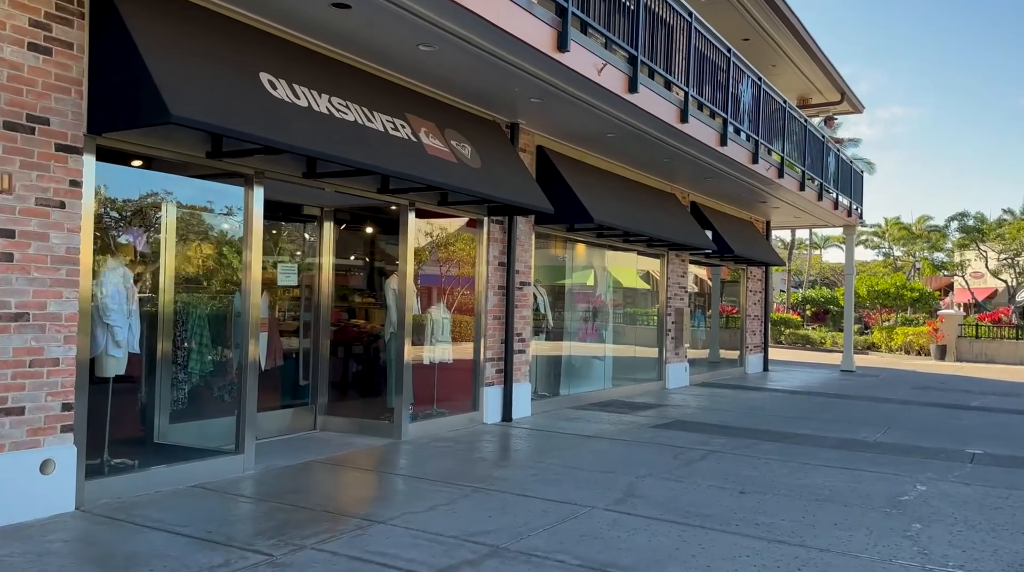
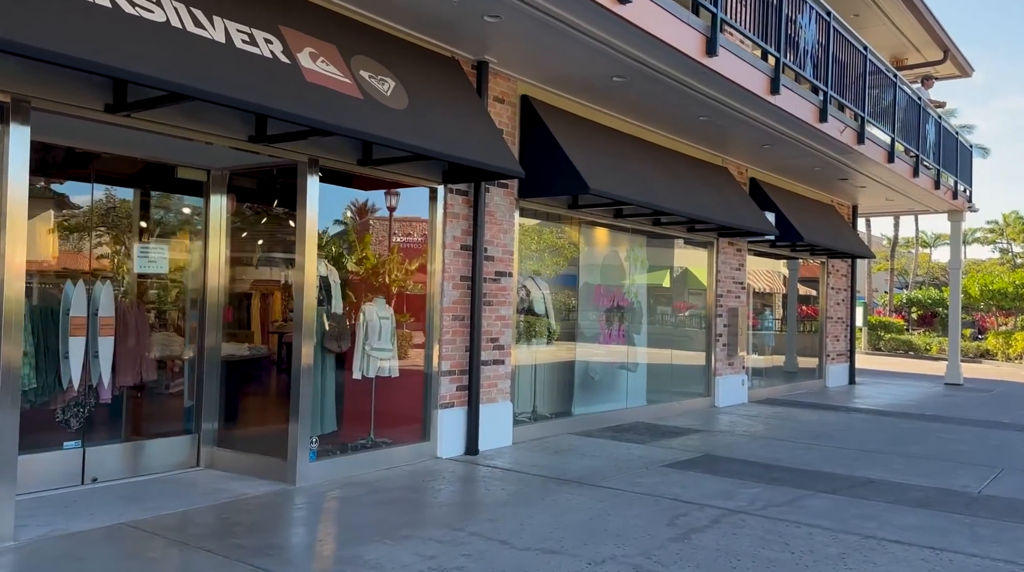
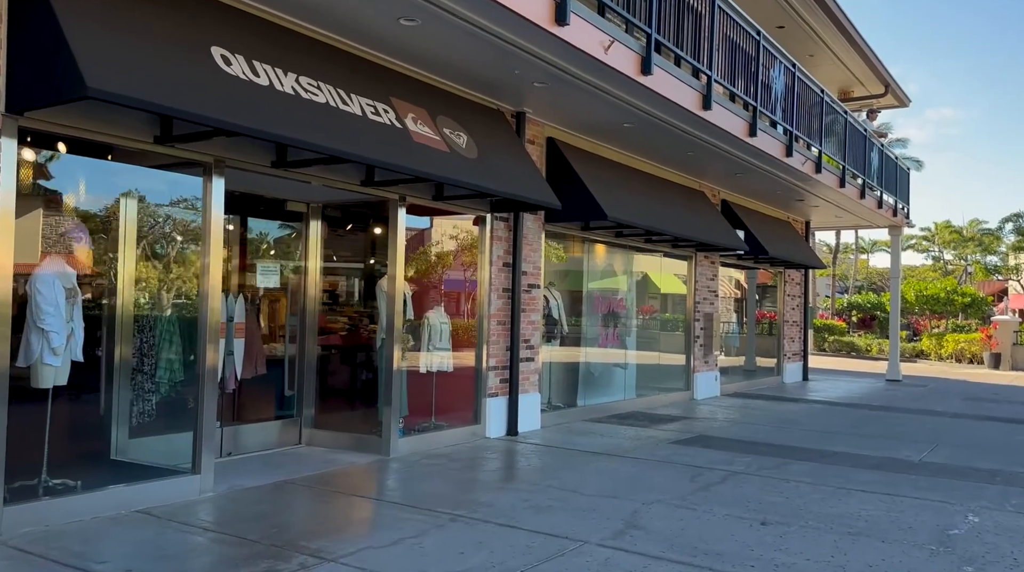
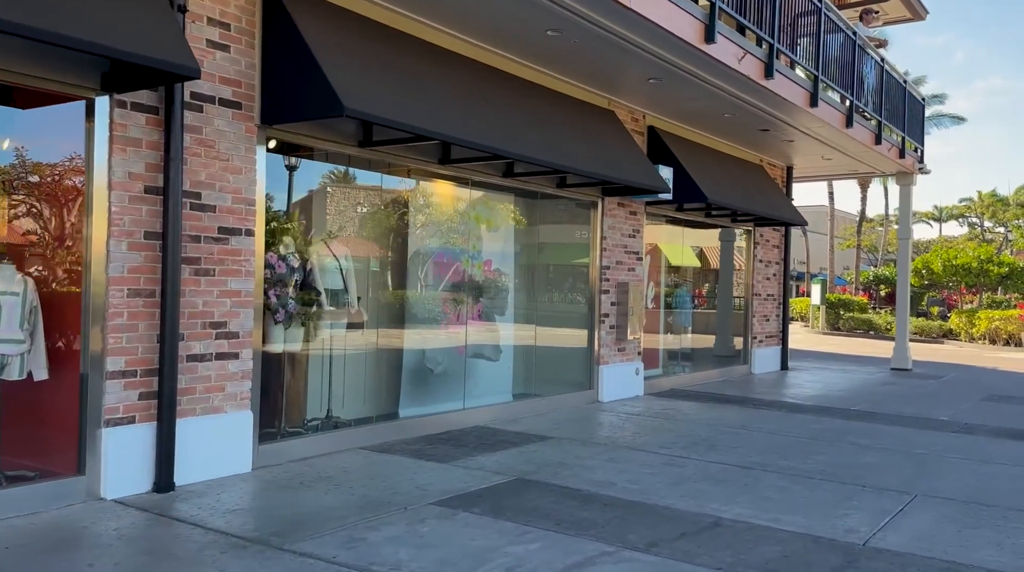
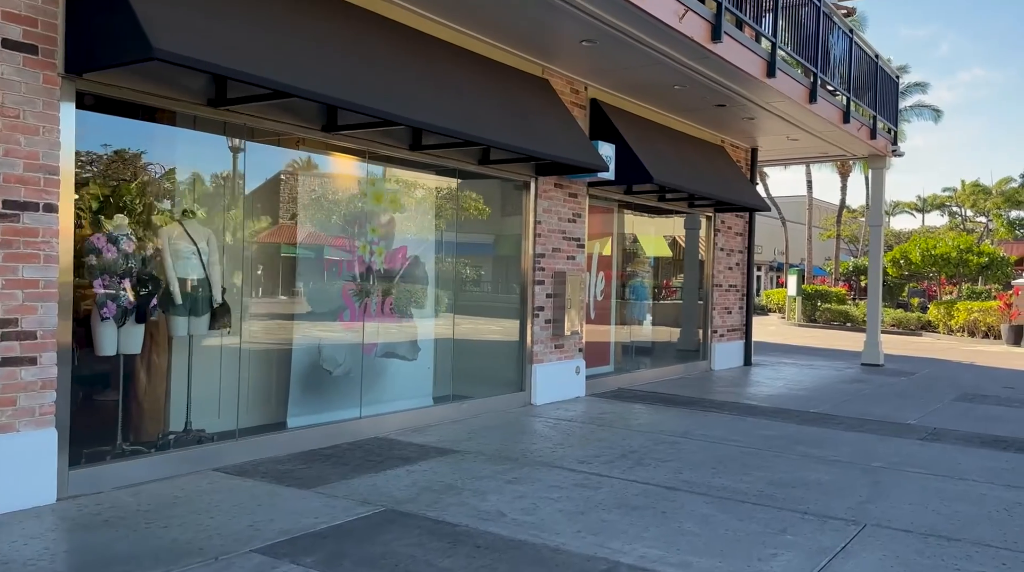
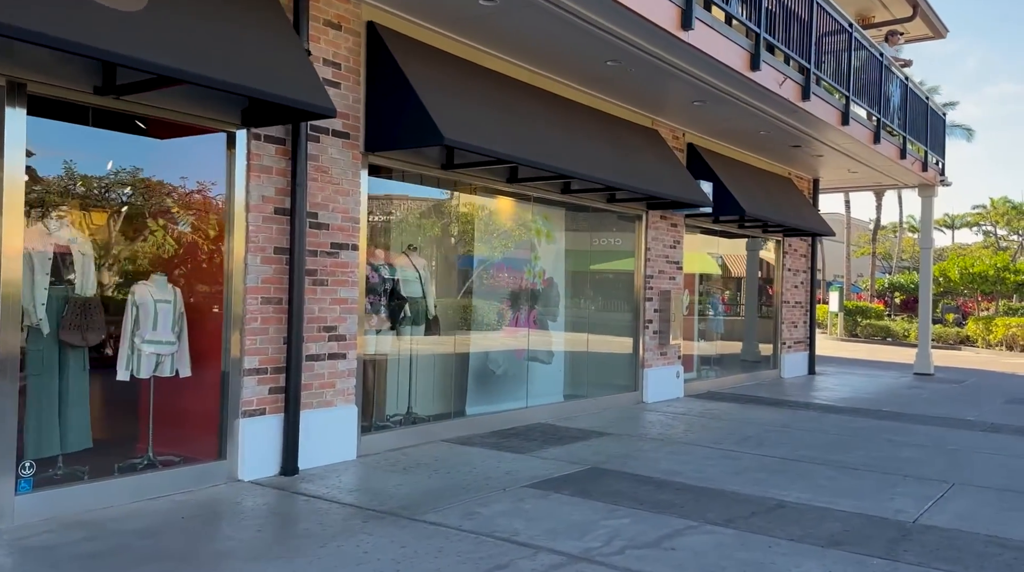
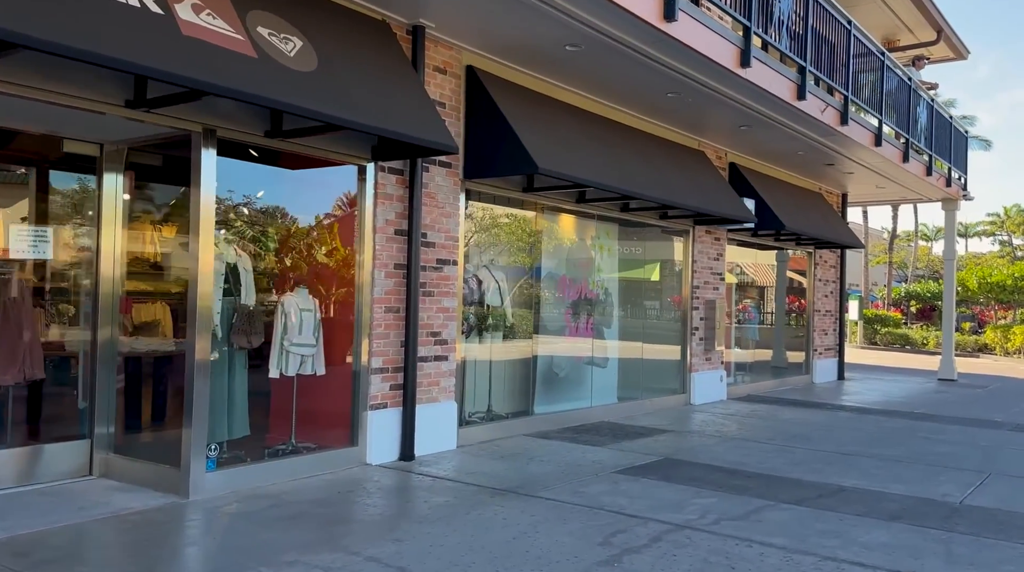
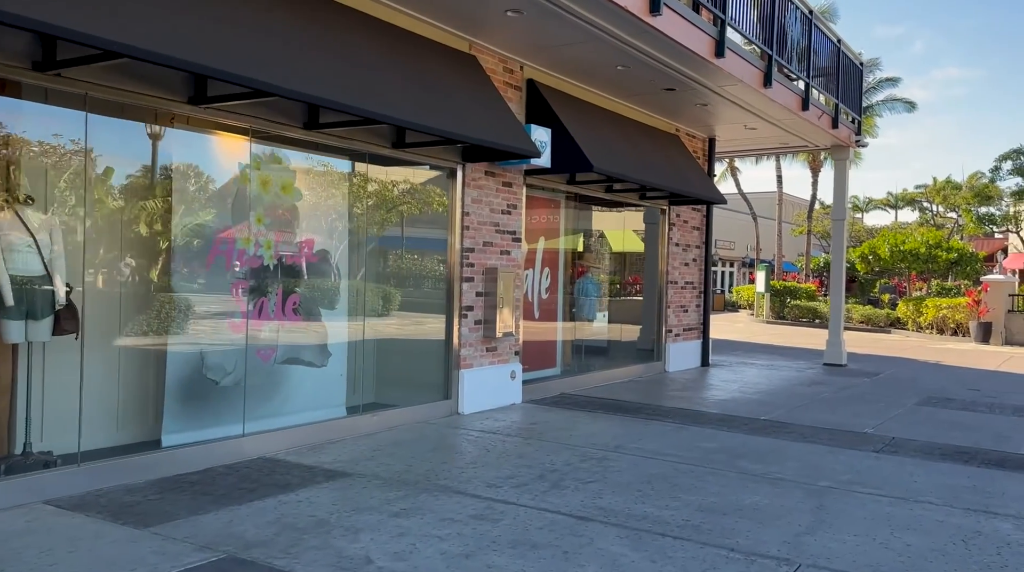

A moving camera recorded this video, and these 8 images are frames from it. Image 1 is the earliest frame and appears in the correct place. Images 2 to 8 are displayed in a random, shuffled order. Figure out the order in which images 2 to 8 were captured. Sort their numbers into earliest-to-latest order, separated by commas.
3, 2, 7, 6, 4, 5, 8
